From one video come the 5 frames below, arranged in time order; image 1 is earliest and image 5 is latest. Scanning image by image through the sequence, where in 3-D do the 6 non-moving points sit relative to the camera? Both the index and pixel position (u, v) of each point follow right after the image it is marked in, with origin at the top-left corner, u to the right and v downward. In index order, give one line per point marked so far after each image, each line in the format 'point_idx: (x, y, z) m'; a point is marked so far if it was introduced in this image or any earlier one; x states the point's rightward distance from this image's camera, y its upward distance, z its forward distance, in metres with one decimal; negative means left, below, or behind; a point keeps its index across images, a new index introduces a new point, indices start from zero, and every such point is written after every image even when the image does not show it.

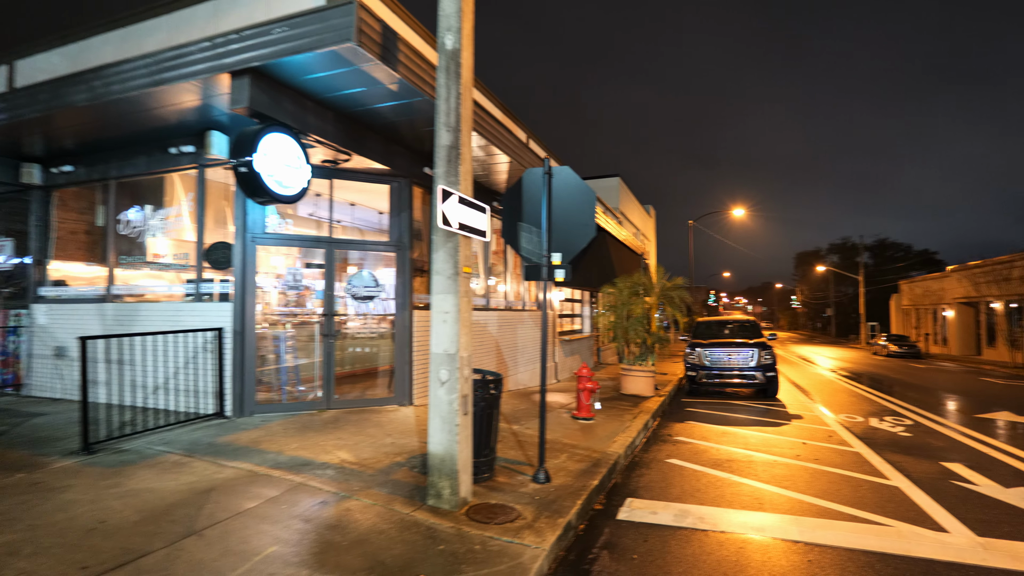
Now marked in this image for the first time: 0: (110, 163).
0: (-5.9, +1.9, +8.1) m
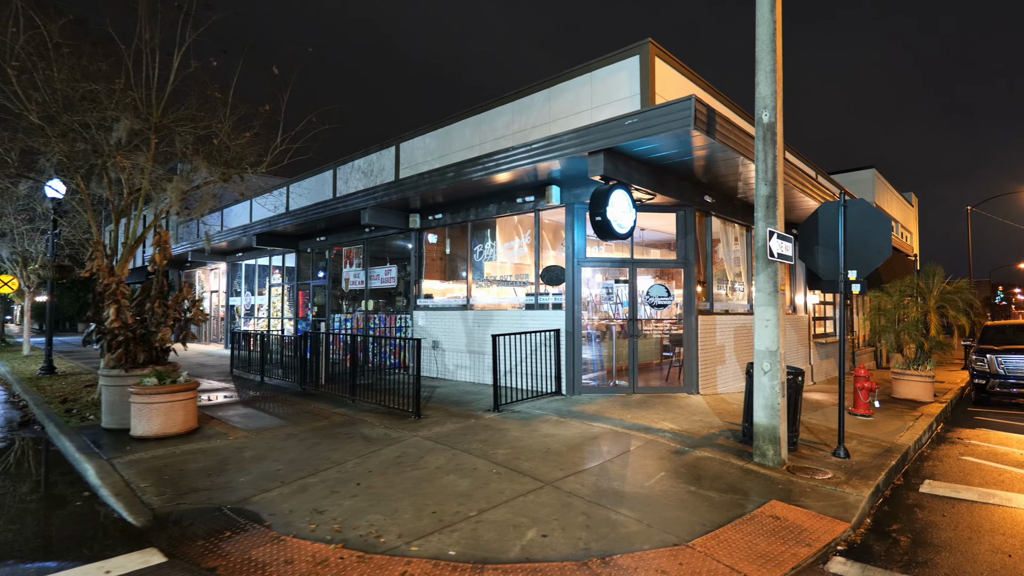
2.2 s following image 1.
0: (-0.9, +1.6, +11.4) m
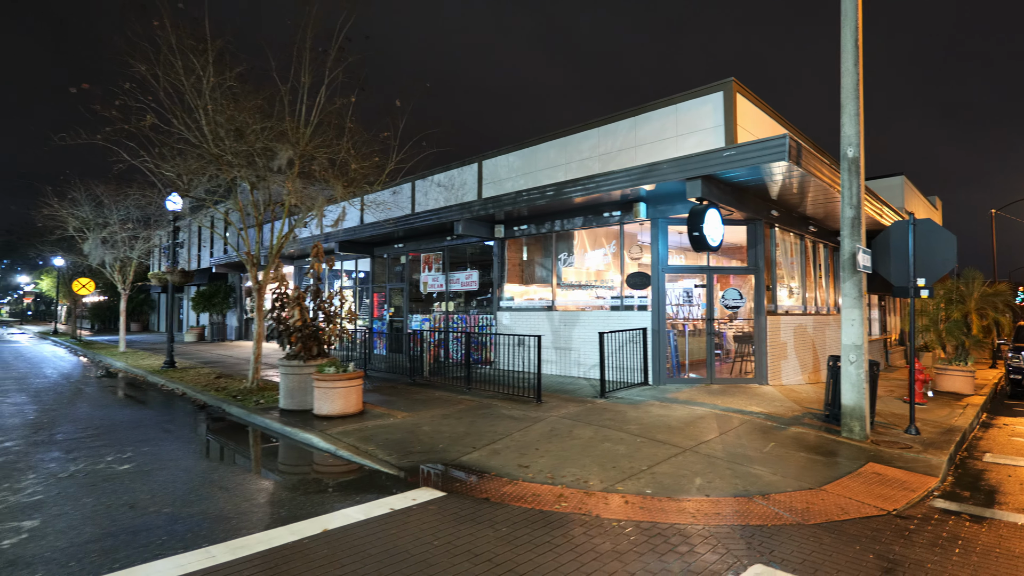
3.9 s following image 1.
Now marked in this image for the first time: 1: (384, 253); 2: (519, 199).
0: (+1.0, +1.6, +12.8) m
1: (-4.3, +1.2, +18.2) m
2: (+0.2, +2.0, +11.9) m
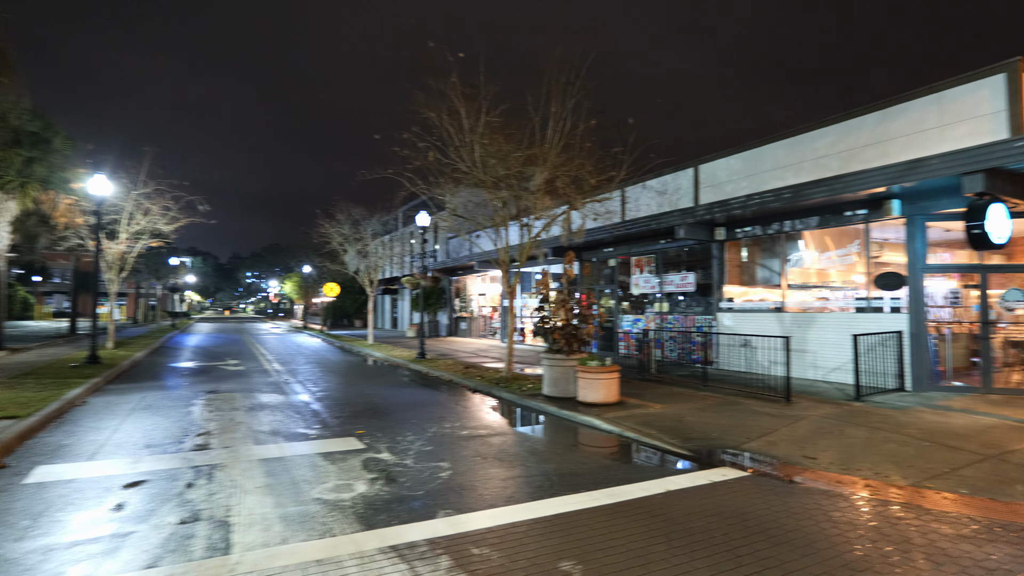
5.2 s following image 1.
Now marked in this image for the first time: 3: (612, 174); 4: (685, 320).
0: (+6.3, +1.5, +12.6) m
1: (+2.9, +1.1, +19.4) m
2: (+5.3, +1.9, +12.0) m
3: (+2.3, +2.6, +12.7) m
4: (+4.9, -0.9, +15.3) m
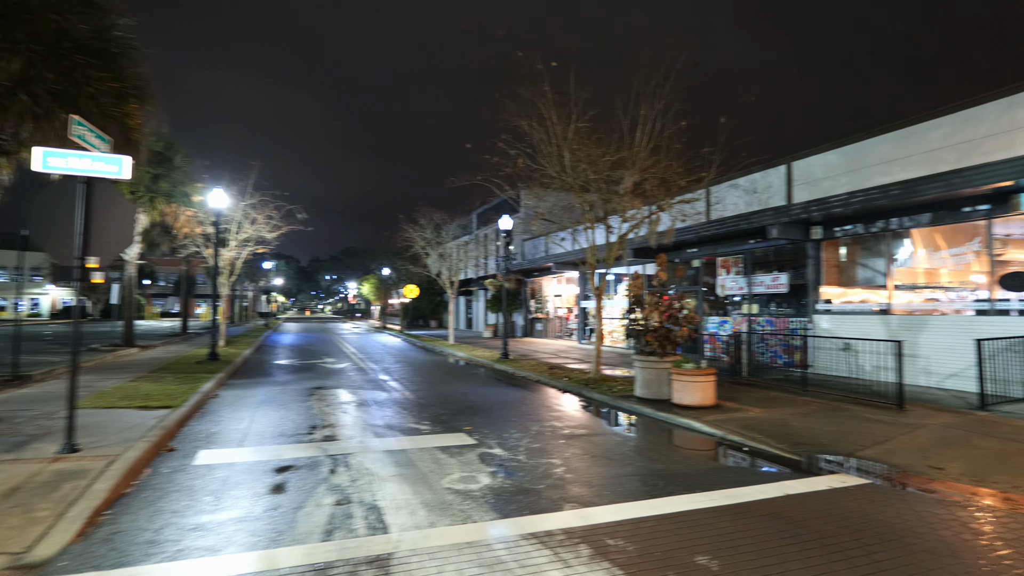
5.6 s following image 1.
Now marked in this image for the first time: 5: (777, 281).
0: (+8.3, +1.5, +12.0) m
1: (+5.7, +1.1, +19.1) m
2: (+7.2, +1.9, +11.5) m
3: (+4.4, +2.6, +12.6) m
4: (+7.2, -1.0, +14.8) m
5: (+7.3, +0.2, +14.8) m
